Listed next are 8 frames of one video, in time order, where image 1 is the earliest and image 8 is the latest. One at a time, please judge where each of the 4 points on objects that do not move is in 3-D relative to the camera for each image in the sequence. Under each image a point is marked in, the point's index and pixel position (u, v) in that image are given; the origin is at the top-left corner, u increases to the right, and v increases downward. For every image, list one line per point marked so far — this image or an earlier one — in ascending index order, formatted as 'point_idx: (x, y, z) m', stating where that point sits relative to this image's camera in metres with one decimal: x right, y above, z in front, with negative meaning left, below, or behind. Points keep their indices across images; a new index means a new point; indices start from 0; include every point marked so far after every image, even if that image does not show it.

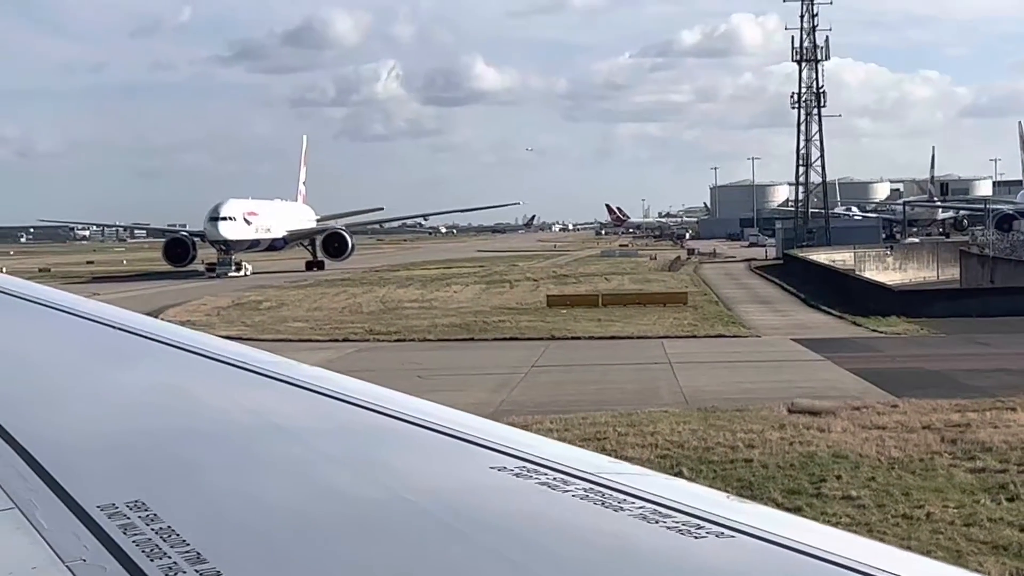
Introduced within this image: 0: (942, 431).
0: (+2.6, -0.9, +12.1) m
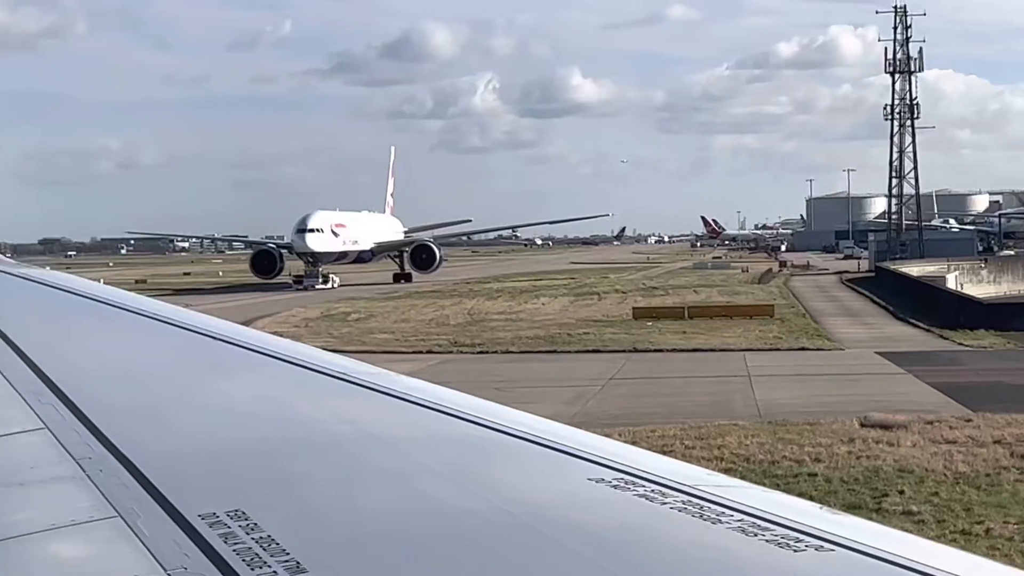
0: (+3.1, -1.0, +12.0) m
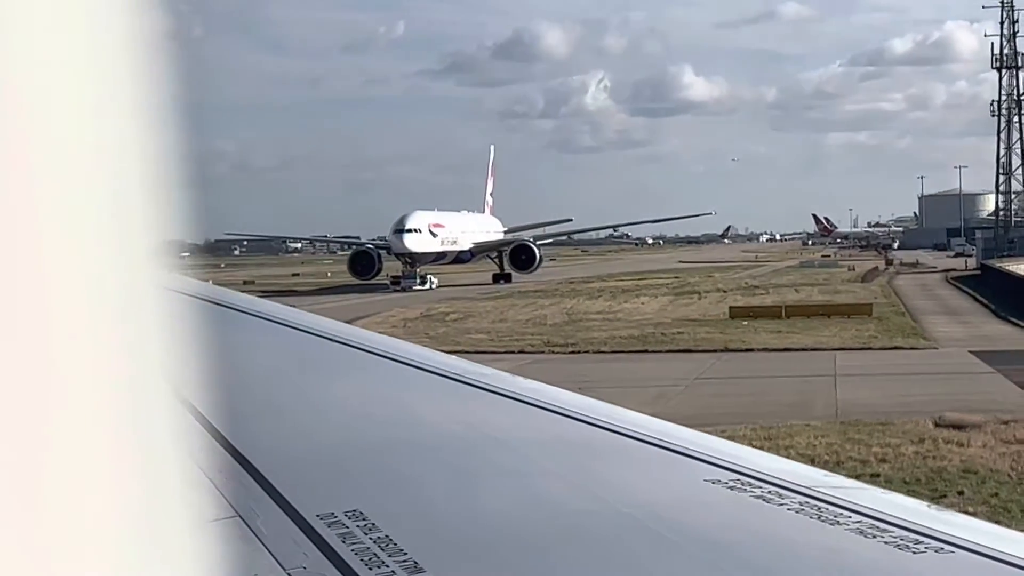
0: (+3.5, -1.0, +11.8) m
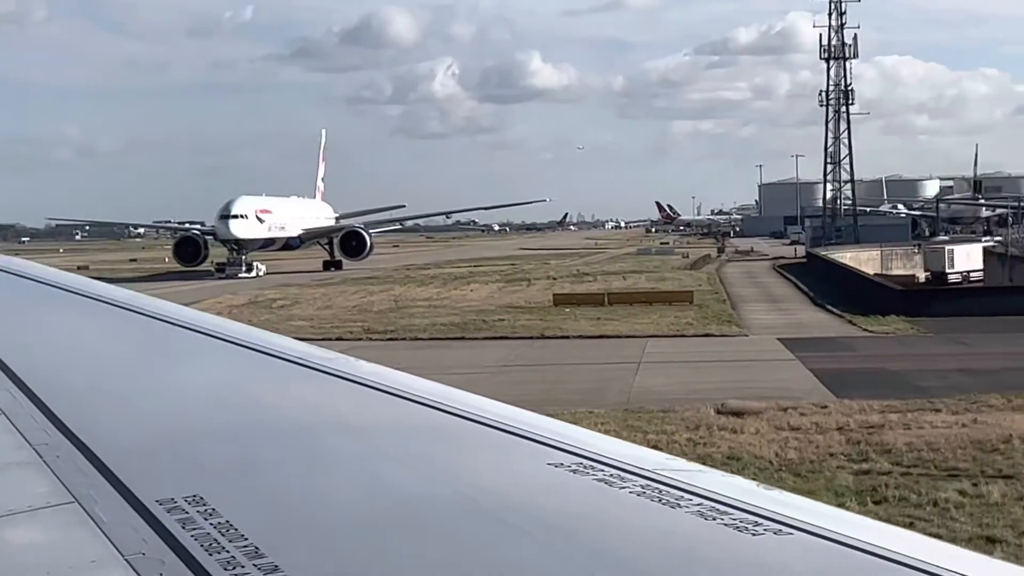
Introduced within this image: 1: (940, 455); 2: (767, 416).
0: (+2.1, -0.9, +12.1) m
1: (+2.4, -1.0, +11.1) m
2: (+1.7, -0.8, +12.9) m
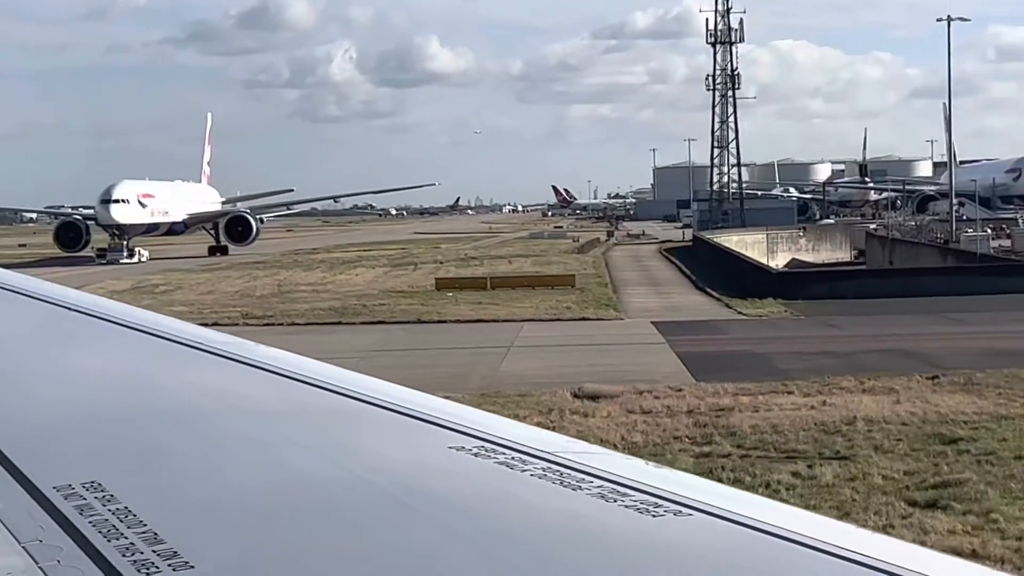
0: (+1.2, -0.8, +12.2) m
1: (+1.6, -0.9, +11.3) m
2: (+0.7, -0.7, +13.0) m
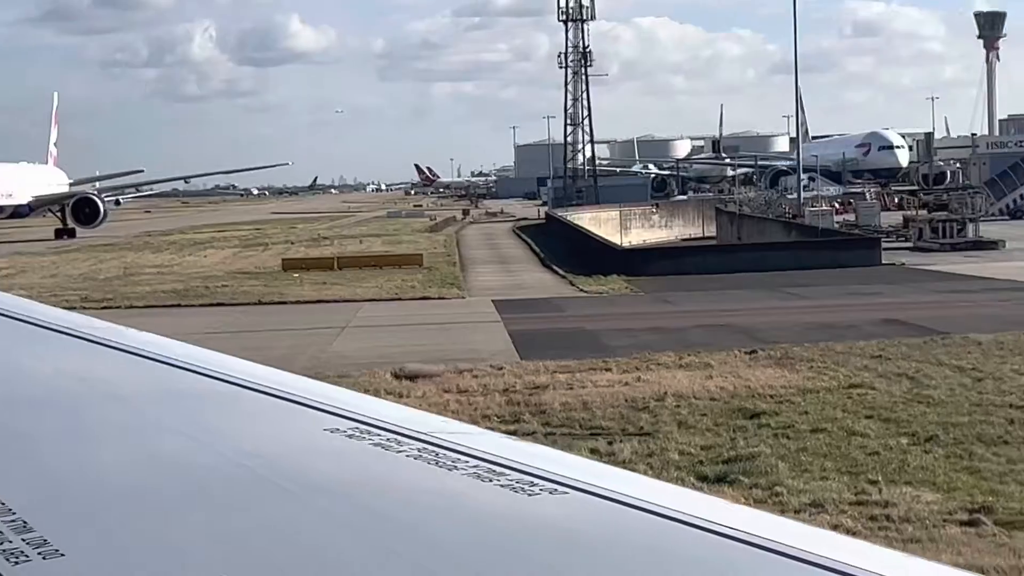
0: (0.0, -0.7, +12.3) m
1: (+0.4, -0.7, +11.4) m
2: (-0.5, -0.6, +13.1) m
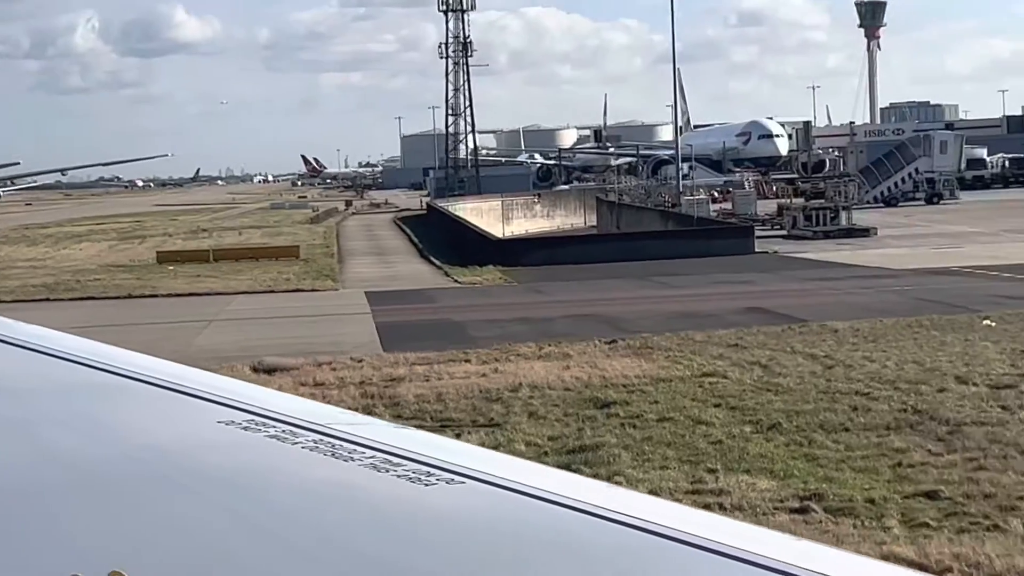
0: (-0.9, -0.6, +12.3) m
1: (-0.4, -0.7, +11.4) m
2: (-1.4, -0.6, +13.0) m
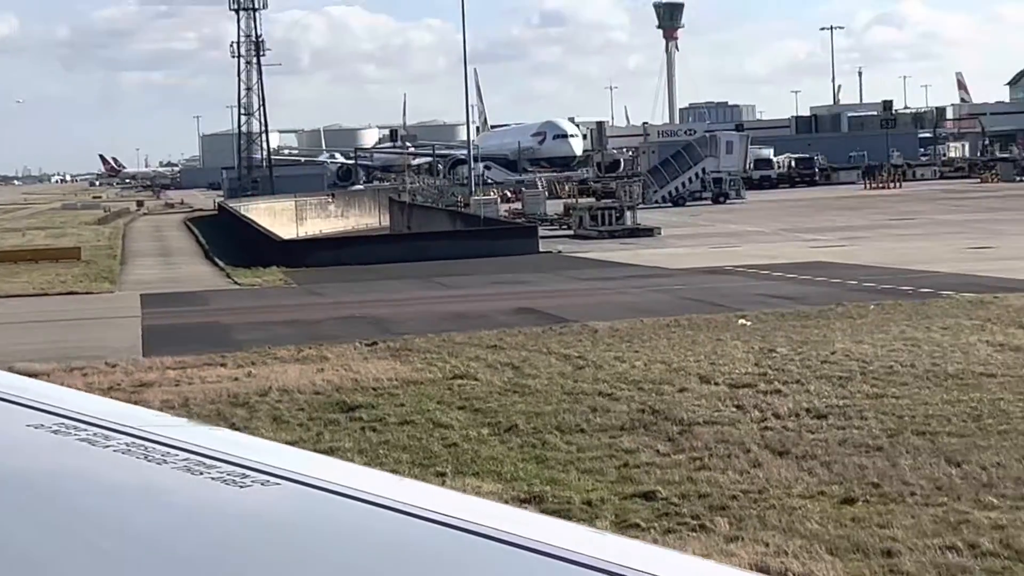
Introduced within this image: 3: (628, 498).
0: (-2.4, -0.6, +12.1) m
1: (-1.9, -0.7, +11.2) m
2: (-3.0, -0.6, +12.8) m
3: (+0.5, -0.9, +8.4) m
